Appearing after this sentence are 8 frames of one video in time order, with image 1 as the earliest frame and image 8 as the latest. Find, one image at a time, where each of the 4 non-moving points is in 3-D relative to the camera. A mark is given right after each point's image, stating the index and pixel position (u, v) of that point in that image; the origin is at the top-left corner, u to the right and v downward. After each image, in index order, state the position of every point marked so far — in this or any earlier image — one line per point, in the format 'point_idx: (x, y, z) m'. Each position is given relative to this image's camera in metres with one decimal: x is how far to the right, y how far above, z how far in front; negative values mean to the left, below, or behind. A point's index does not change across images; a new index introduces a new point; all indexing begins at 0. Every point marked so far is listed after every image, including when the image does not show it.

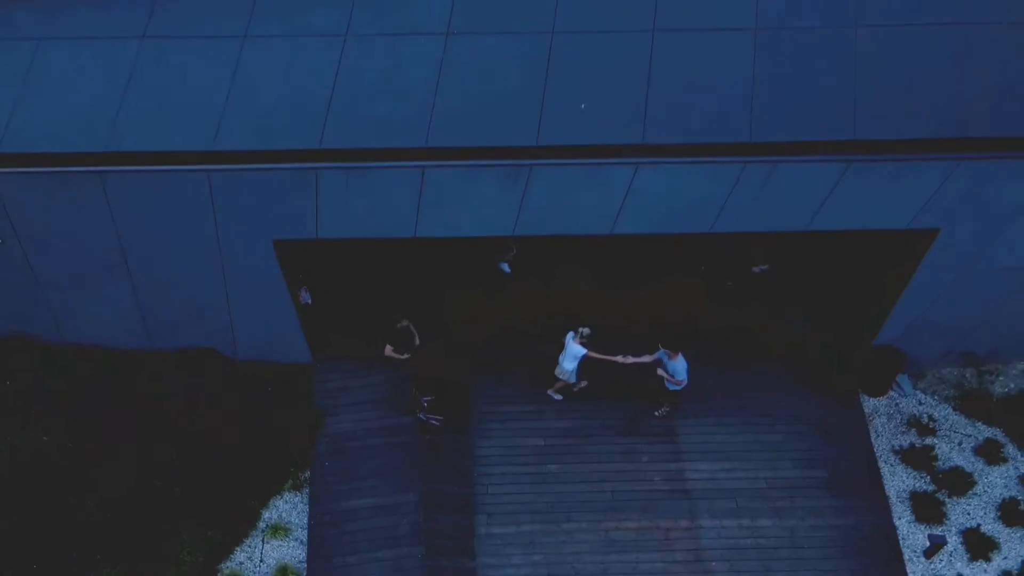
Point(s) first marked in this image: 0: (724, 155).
0: (+2.0, +1.3, +7.7) m
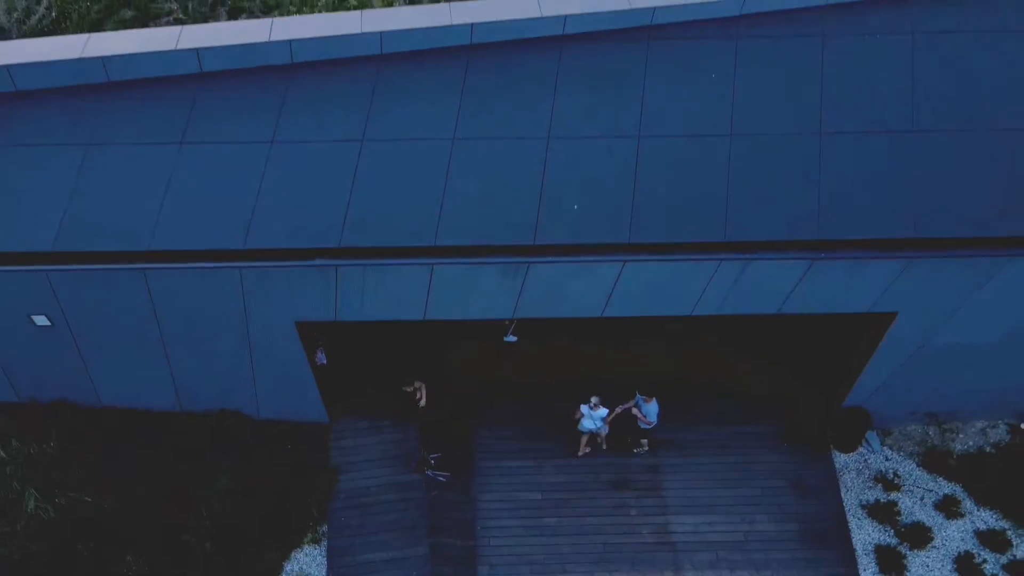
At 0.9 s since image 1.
0: (+2.0, +0.4, +8.7) m
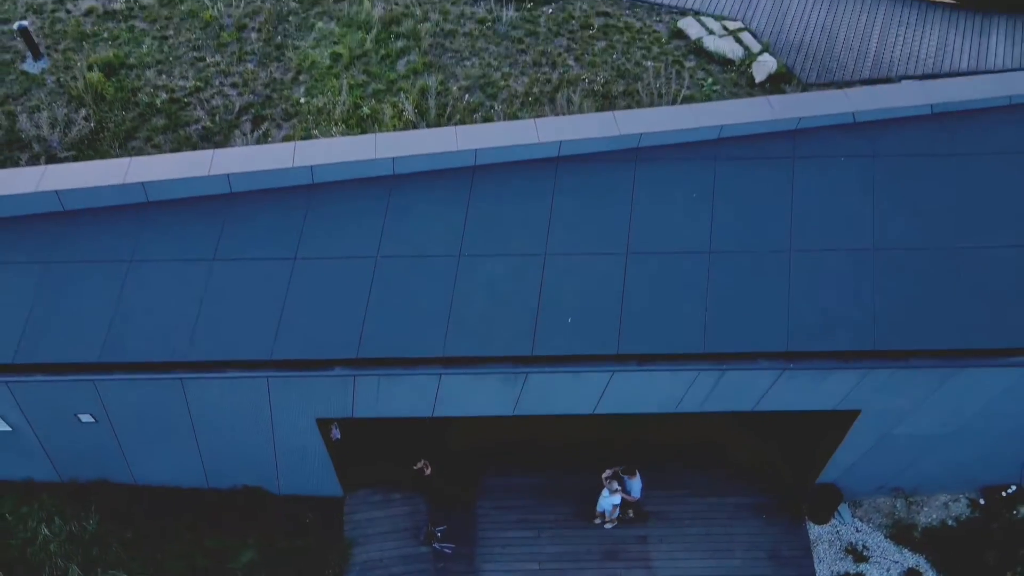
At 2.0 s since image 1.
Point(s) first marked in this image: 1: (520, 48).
0: (+2.0, -0.9, +9.6) m
1: (+0.1, +3.8, +13.1) m
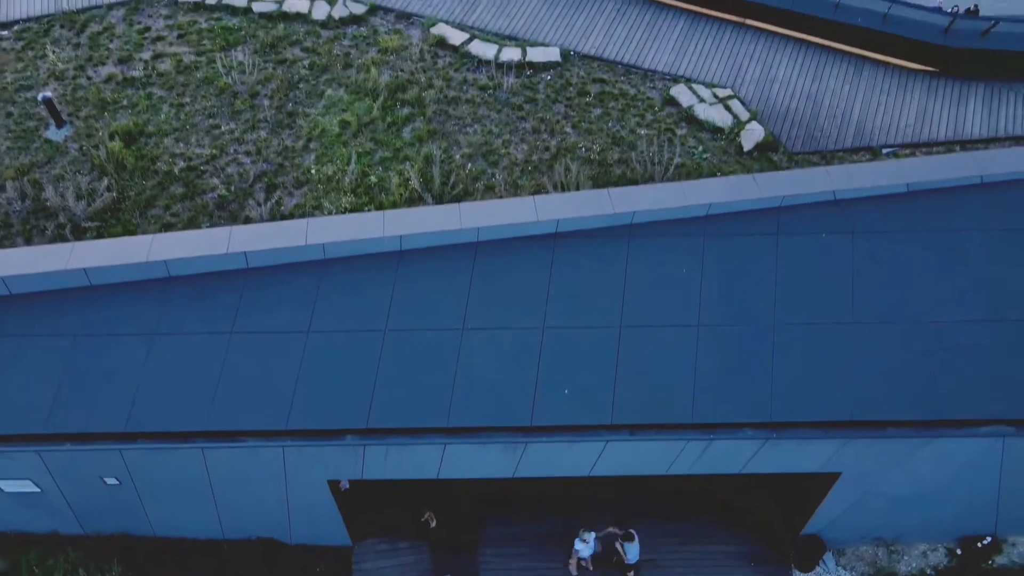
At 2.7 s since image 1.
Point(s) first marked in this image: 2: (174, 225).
0: (+2.0, -1.8, +10.3) m
1: (+0.1, +2.9, +13.8) m
2: (-5.1, +1.0, +12.4) m
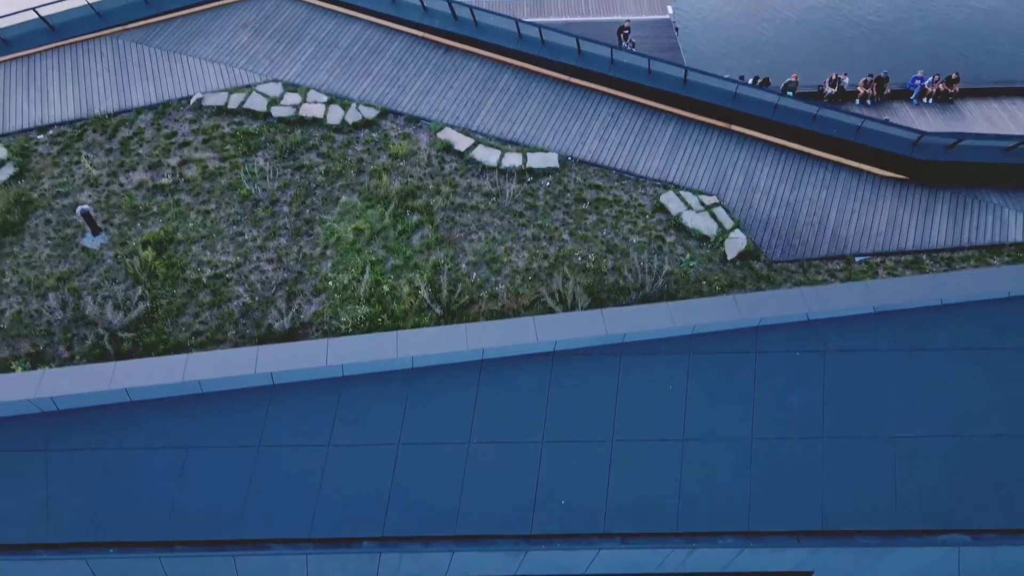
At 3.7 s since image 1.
0: (+2.0, -3.5, +11.4) m
1: (+0.2, +1.2, +14.9) m
2: (-5.0, -0.7, +13.5) m
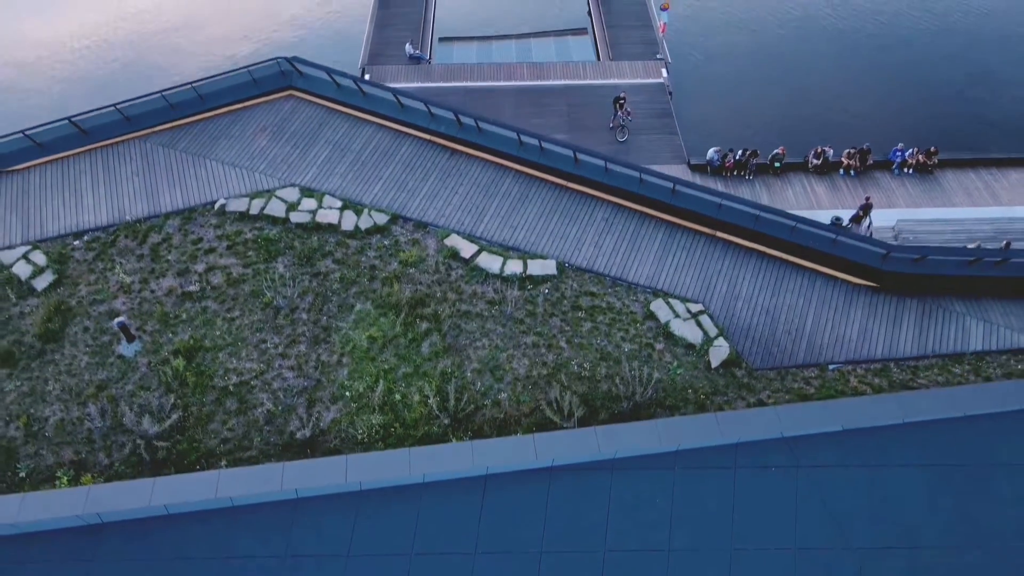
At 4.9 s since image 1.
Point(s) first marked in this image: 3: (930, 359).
0: (+2.1, -5.5, +12.6) m
1: (+0.2, -0.8, +16.1) m
2: (-5.0, -2.7, +14.7) m
3: (+8.0, -1.4, +15.8) m
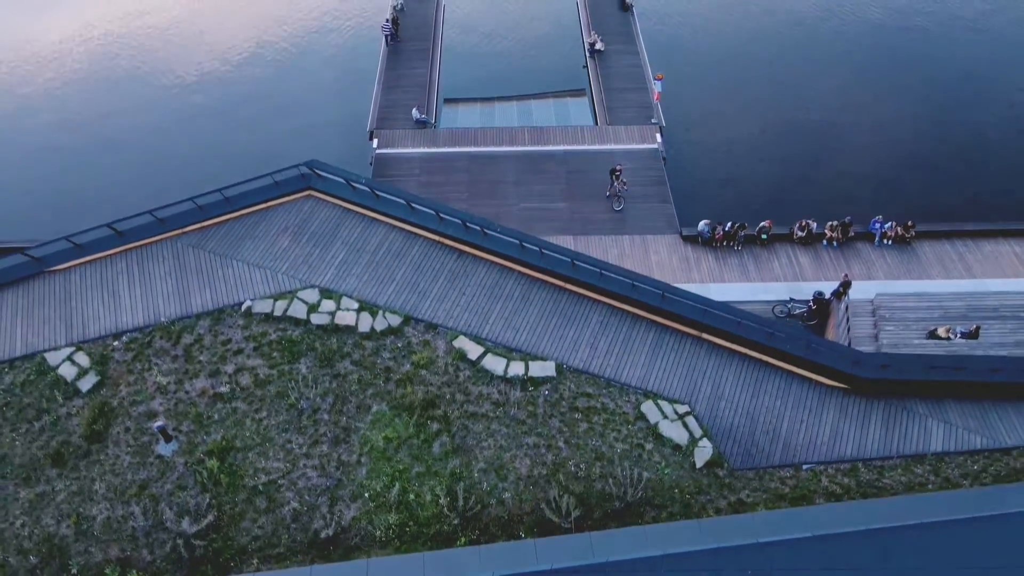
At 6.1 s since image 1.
0: (+2.1, -7.7, +14.2) m
1: (+0.2, -3.0, +17.7) m
2: (-4.9, -4.9, +16.3) m
3: (+8.0, -3.6, +17.4) m
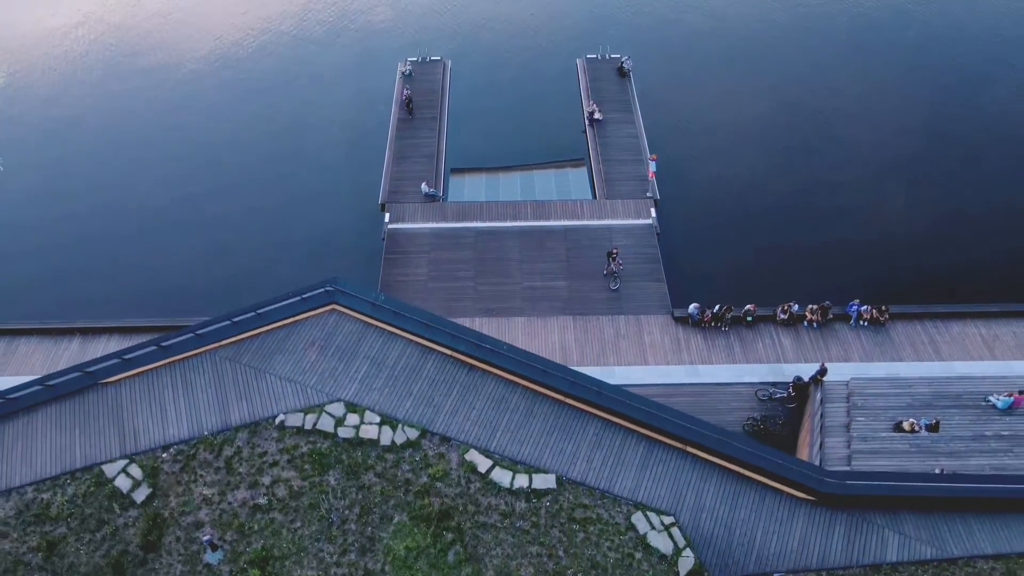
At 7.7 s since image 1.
0: (+2.2, -10.8, +16.7) m
1: (+0.4, -6.1, +20.1) m
2: (-4.8, -8.0, +18.7) m
3: (+8.2, -6.7, +19.7) m
